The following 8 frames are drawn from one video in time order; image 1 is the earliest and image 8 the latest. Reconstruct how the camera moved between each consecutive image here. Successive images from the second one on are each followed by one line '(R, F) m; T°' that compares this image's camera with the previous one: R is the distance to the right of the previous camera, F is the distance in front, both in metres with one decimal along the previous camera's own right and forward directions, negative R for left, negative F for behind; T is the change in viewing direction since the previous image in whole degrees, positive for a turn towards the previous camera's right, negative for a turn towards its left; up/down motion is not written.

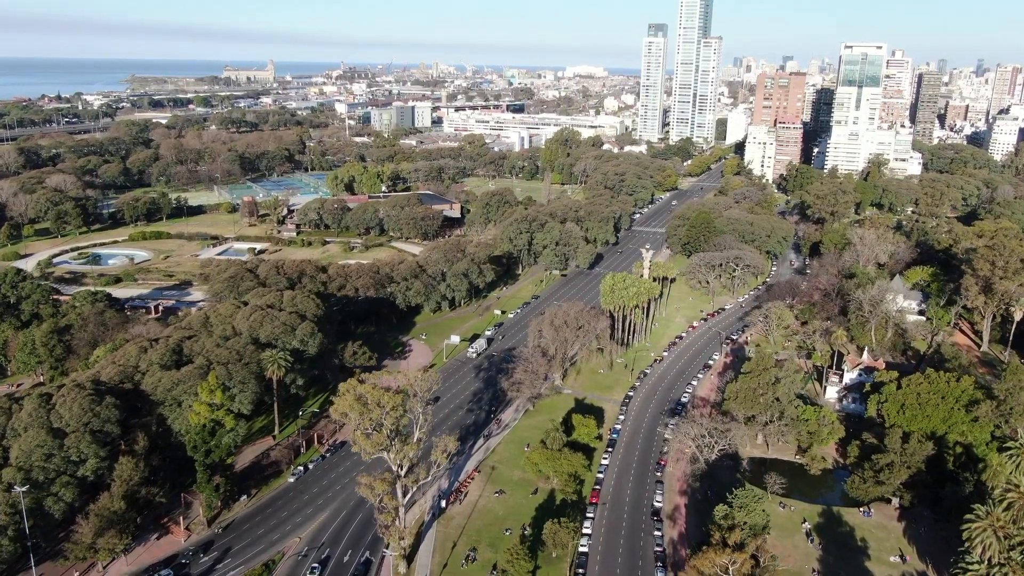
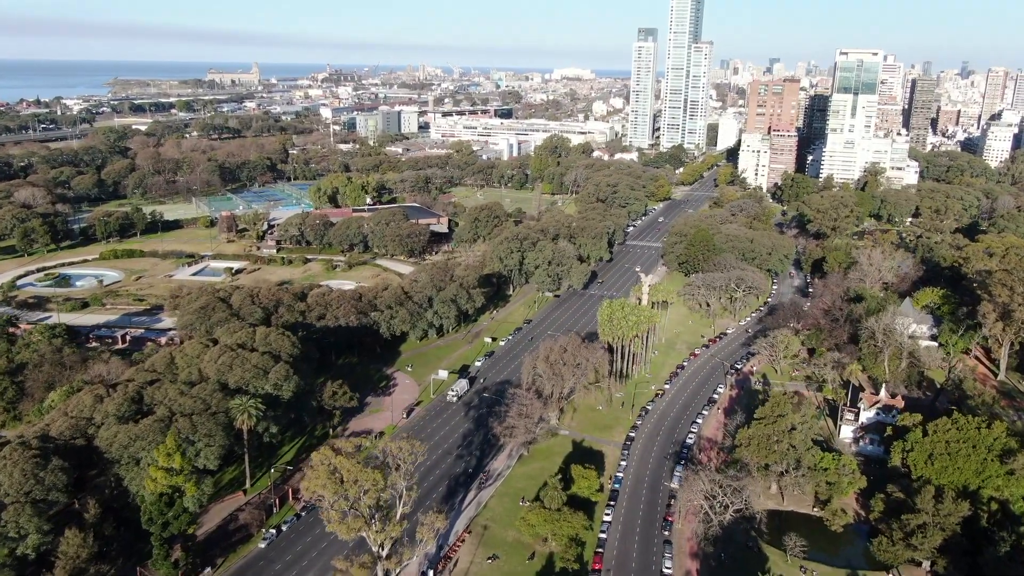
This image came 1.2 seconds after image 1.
(-0.2, +3.9) m; +1°
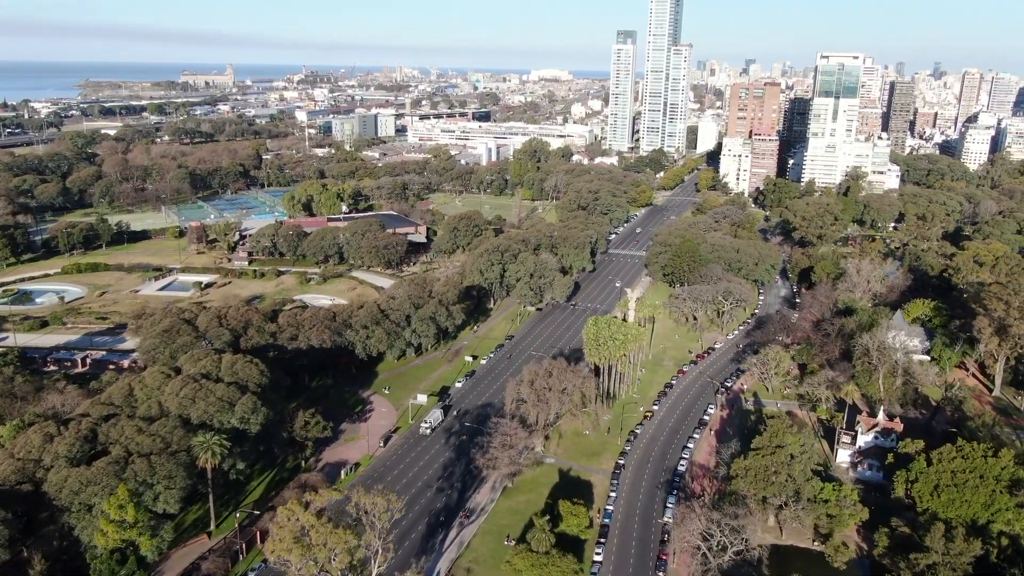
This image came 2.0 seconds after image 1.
(-0.2, +2.5) m; +1°
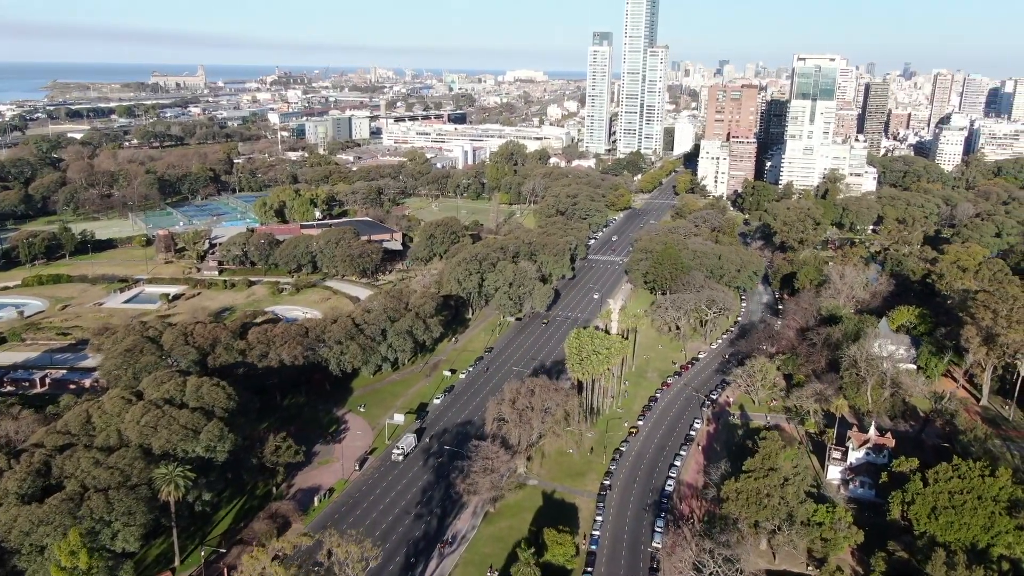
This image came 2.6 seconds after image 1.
(-0.2, +1.9) m; +2°
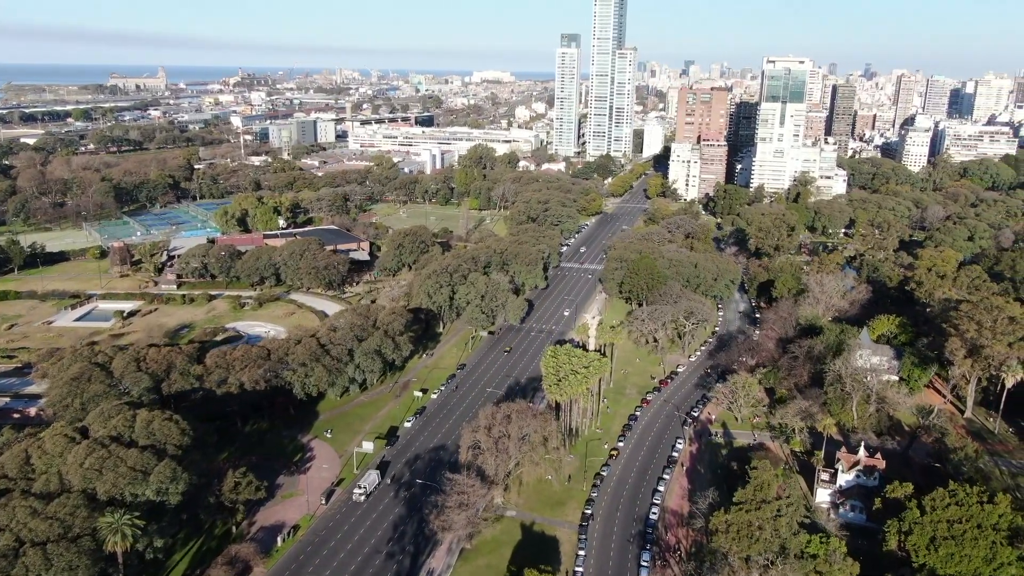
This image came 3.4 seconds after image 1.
(-0.3, +2.5) m; +2°
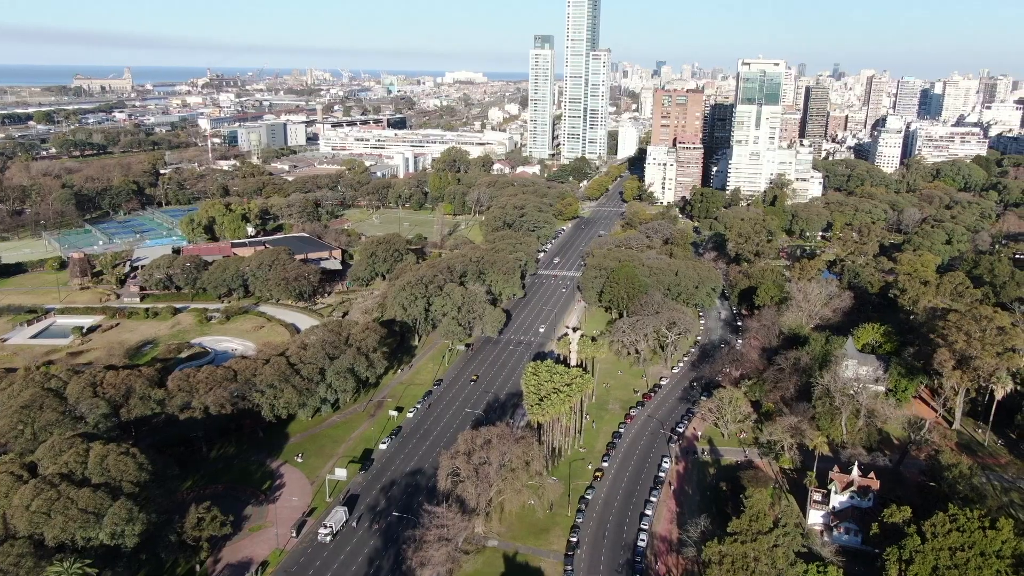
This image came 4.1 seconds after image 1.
(-0.3, +2.1) m; +2°
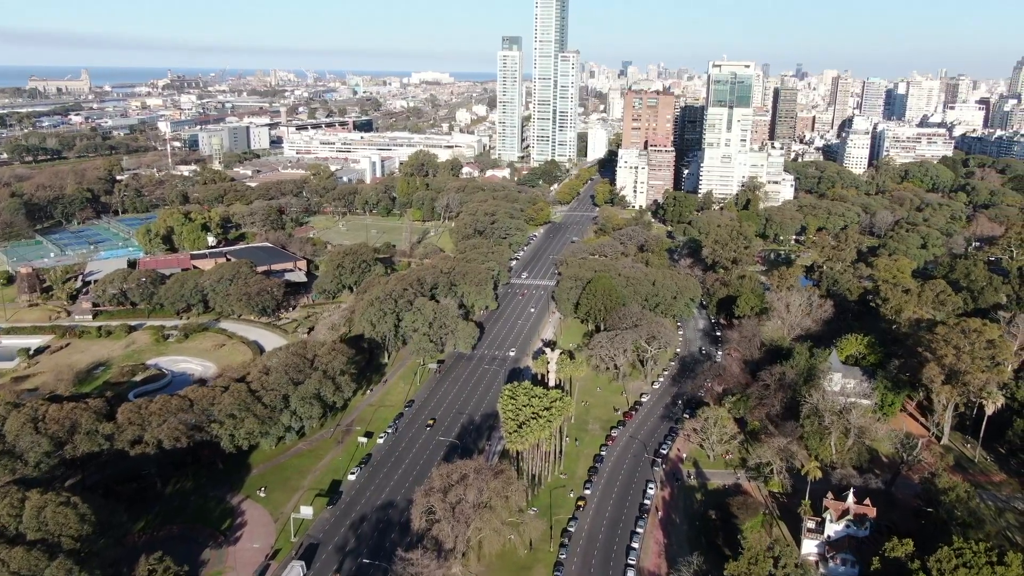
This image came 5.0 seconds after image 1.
(-0.4, +2.7) m; +2°
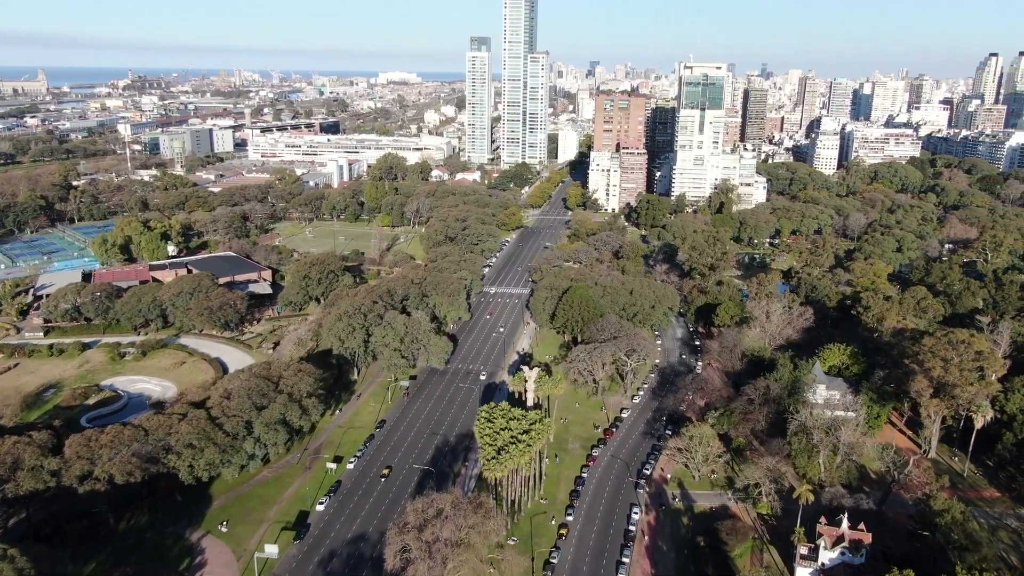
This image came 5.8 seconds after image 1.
(-0.3, +2.4) m; +2°
